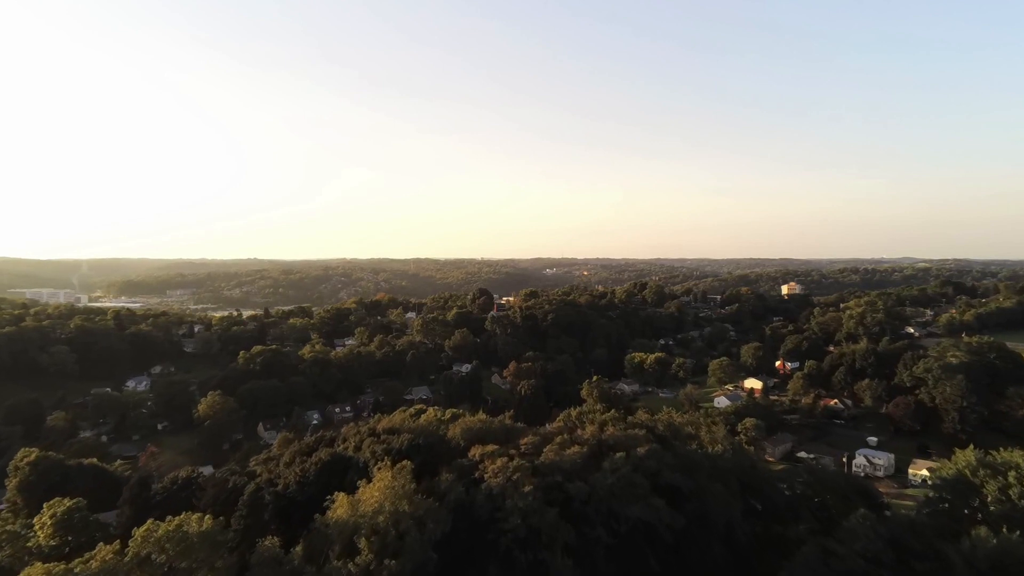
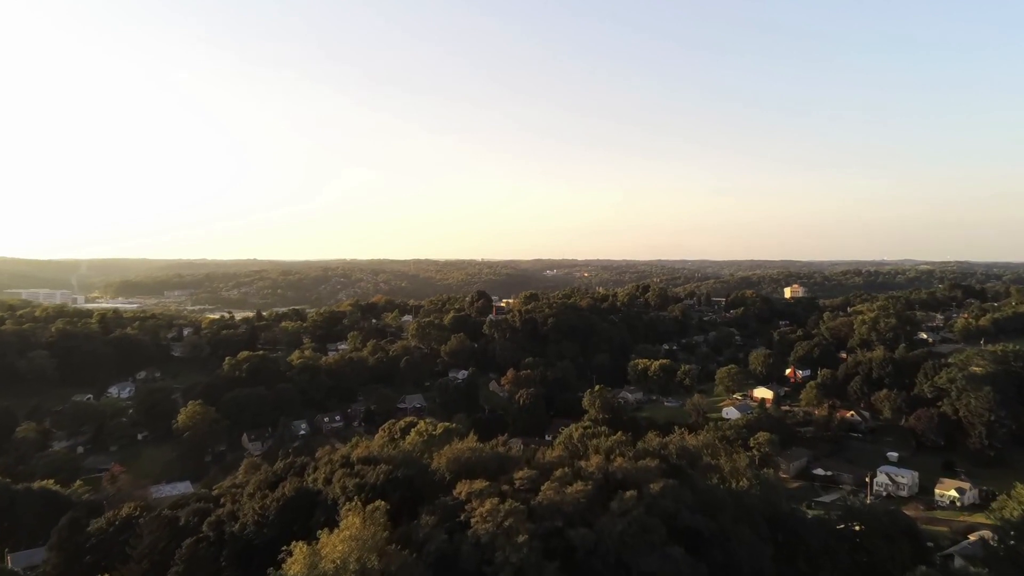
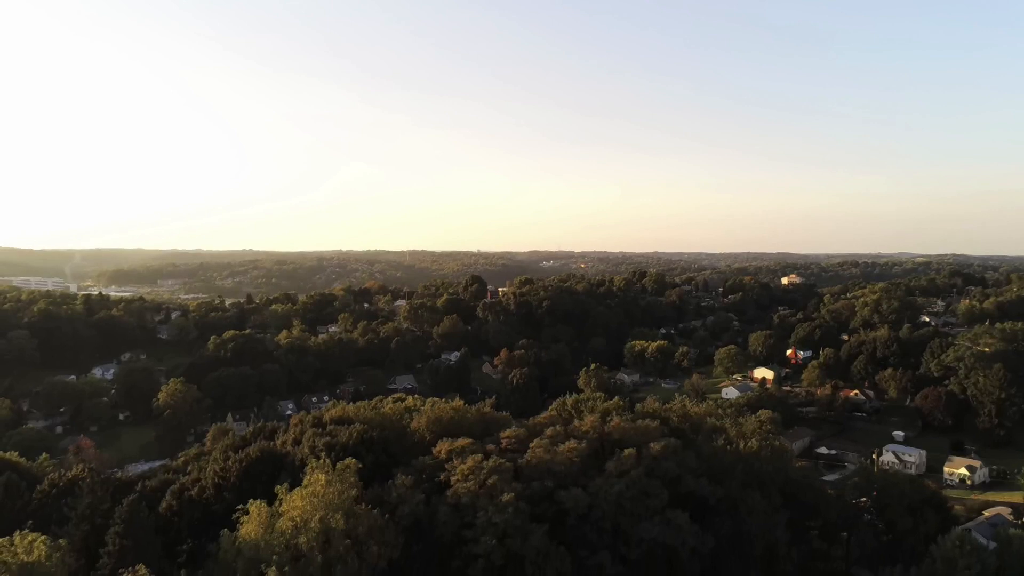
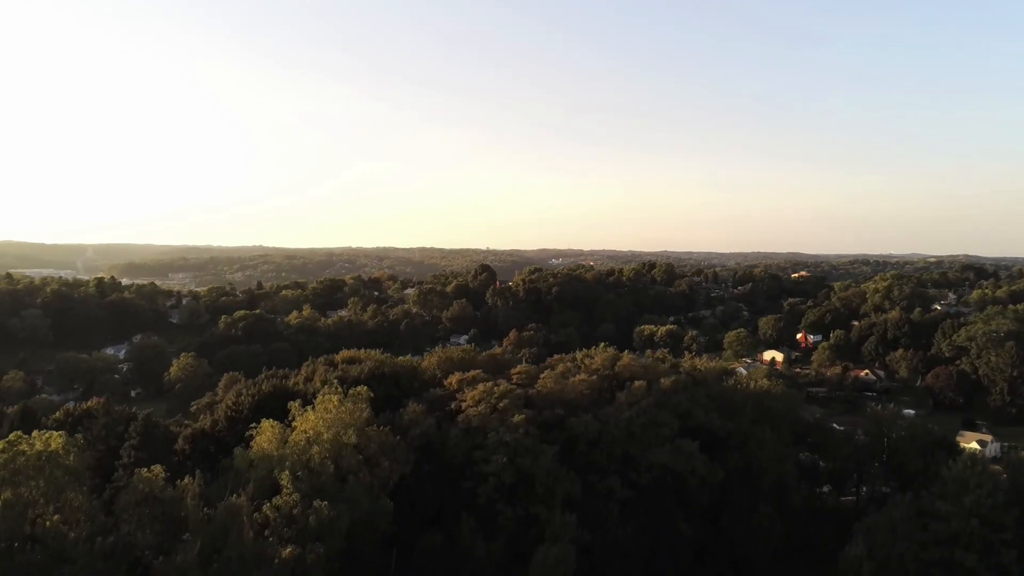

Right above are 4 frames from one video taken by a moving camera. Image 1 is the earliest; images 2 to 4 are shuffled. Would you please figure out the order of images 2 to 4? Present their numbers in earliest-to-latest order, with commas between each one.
2, 3, 4
